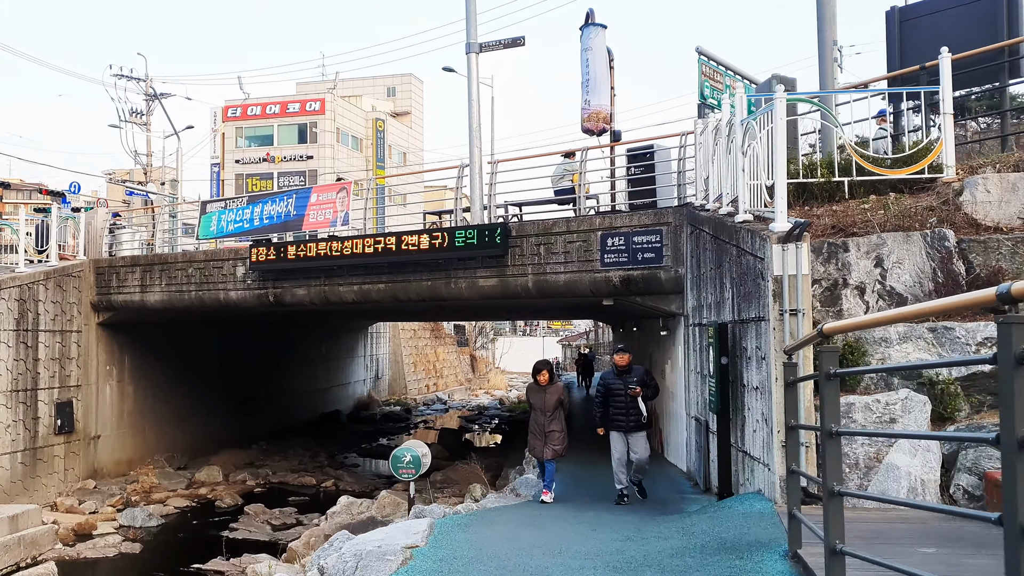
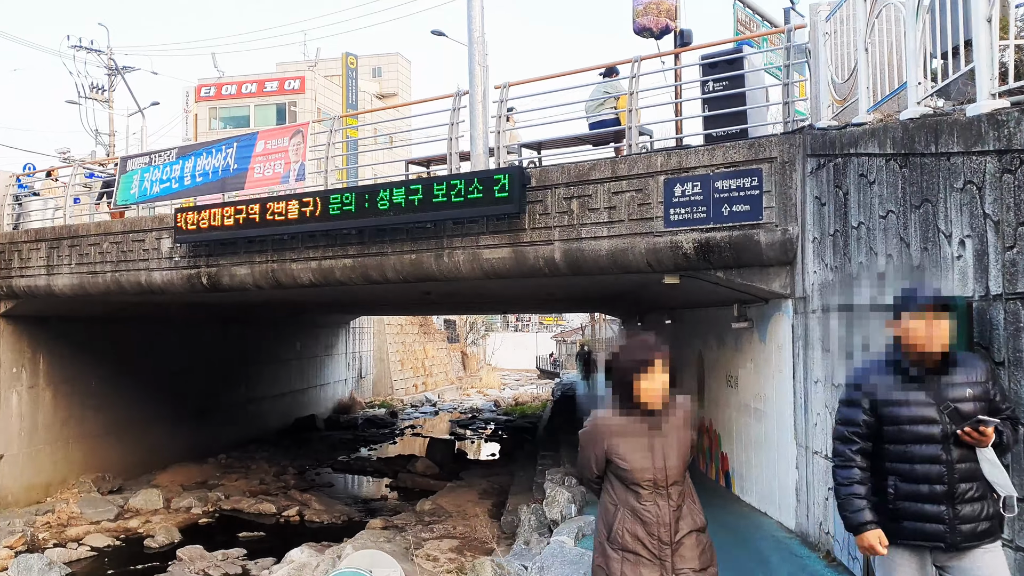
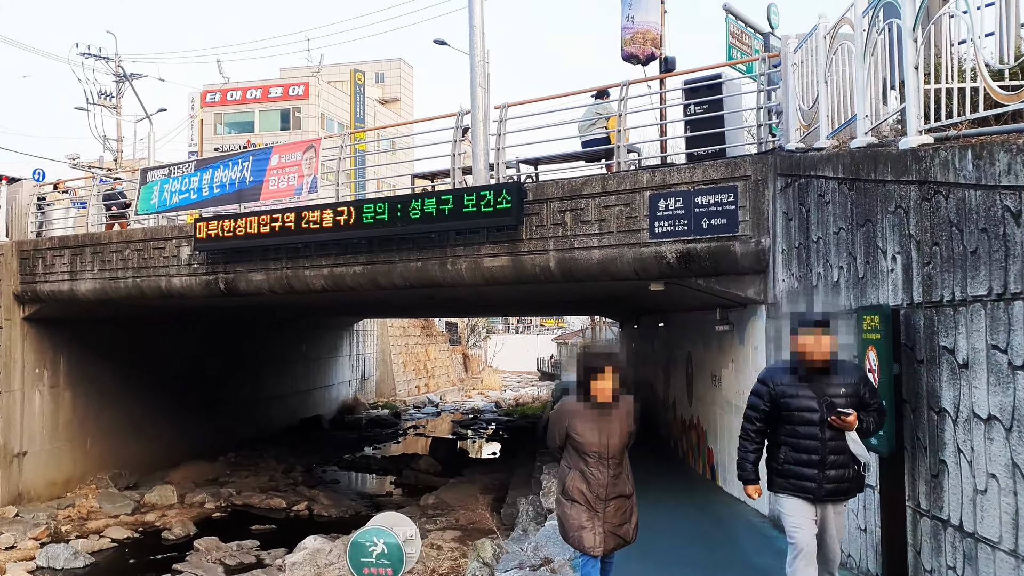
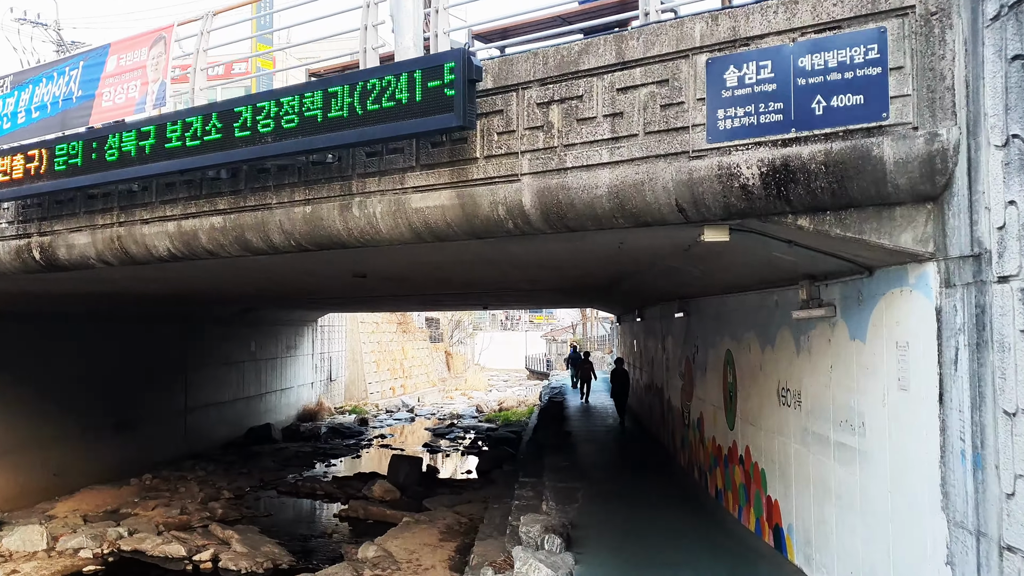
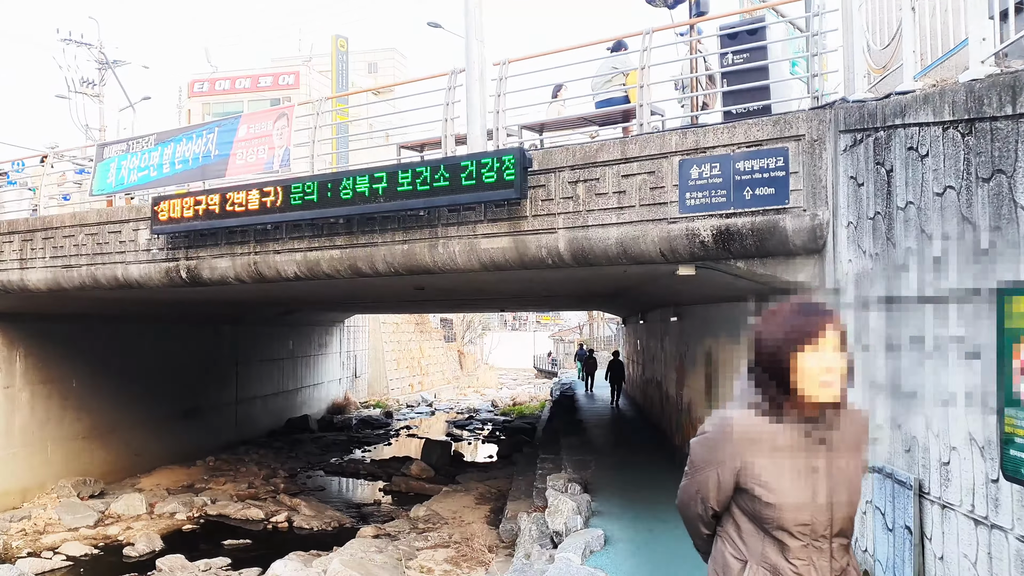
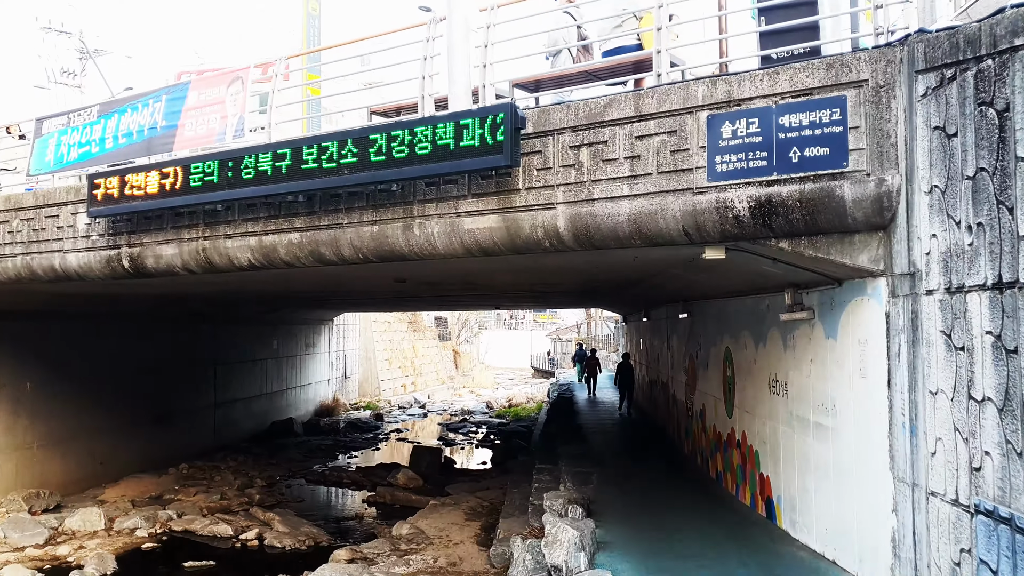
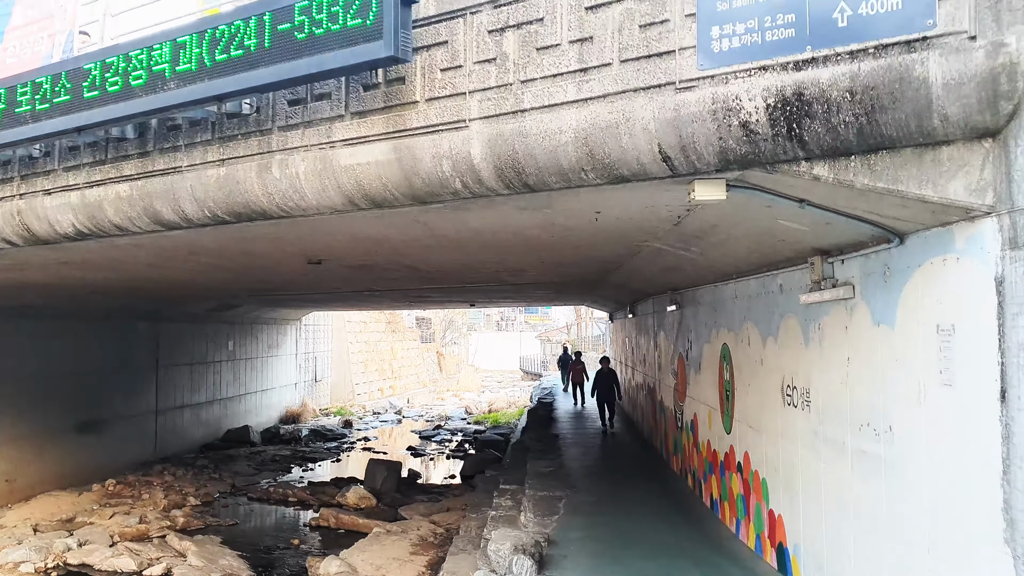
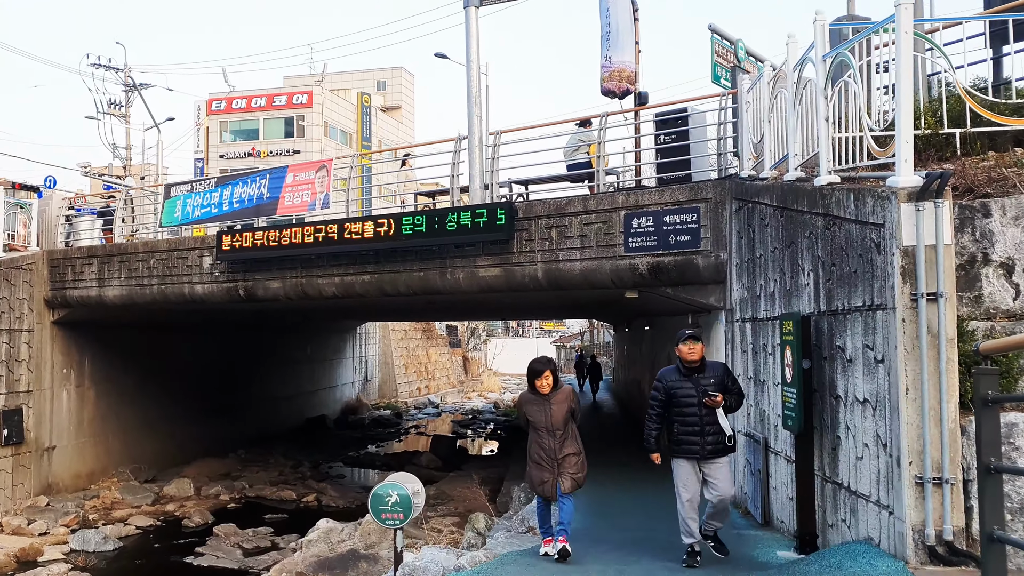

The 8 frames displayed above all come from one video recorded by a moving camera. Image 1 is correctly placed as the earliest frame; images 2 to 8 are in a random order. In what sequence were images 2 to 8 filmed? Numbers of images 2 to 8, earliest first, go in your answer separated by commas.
8, 3, 2, 5, 6, 4, 7
